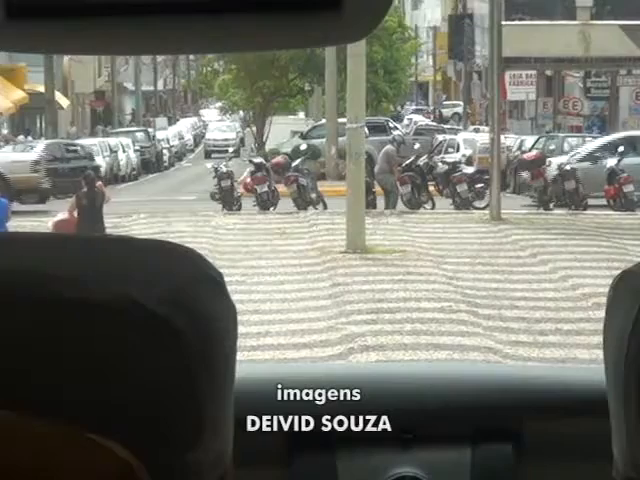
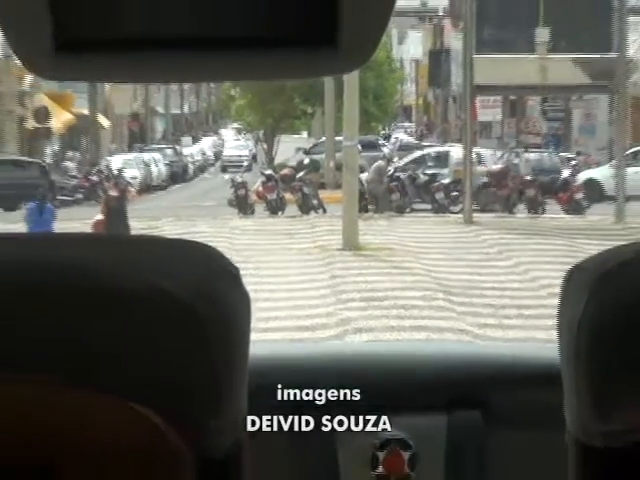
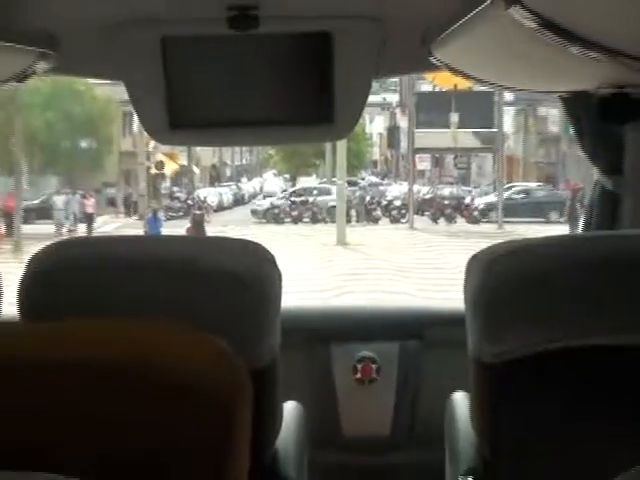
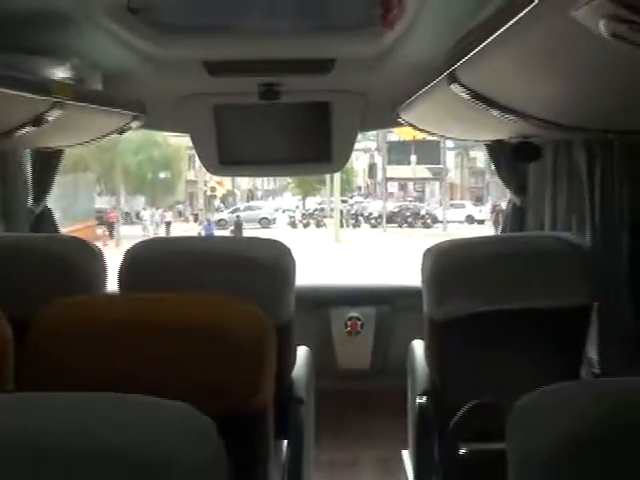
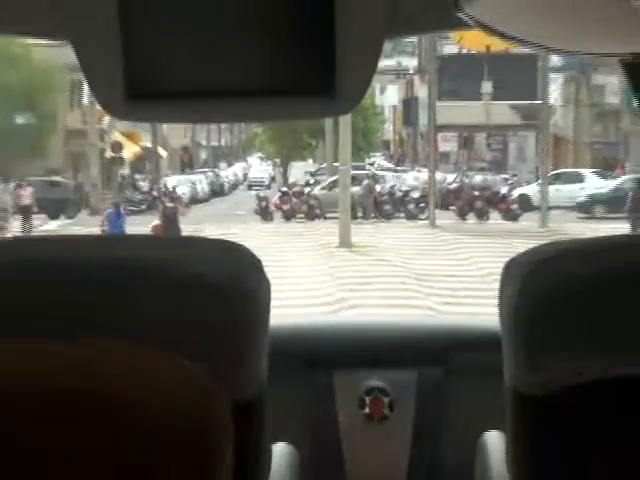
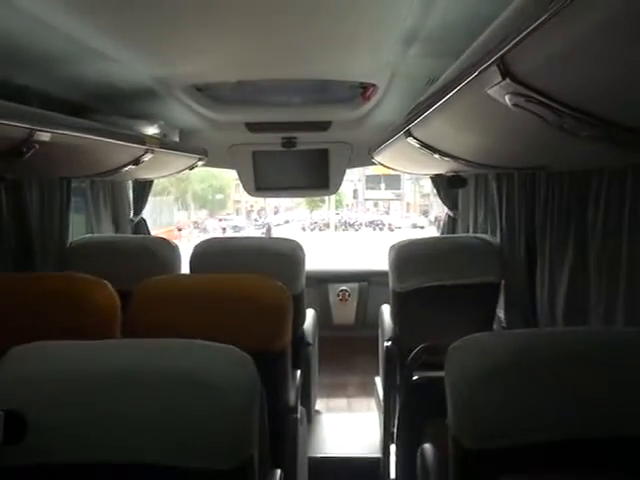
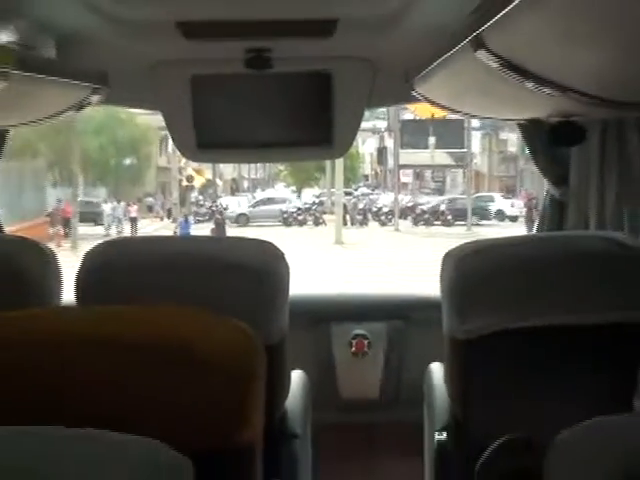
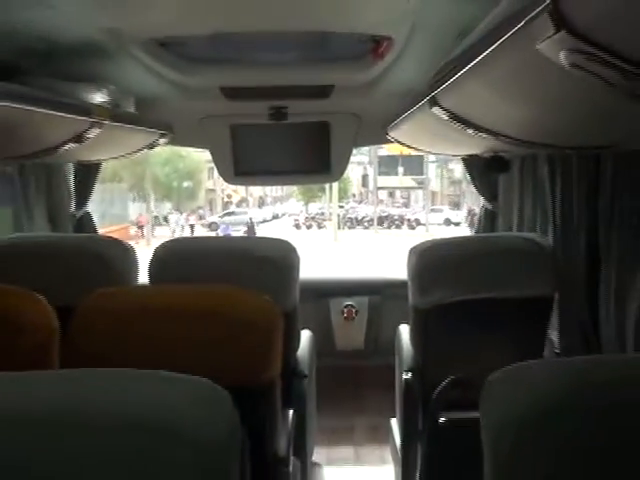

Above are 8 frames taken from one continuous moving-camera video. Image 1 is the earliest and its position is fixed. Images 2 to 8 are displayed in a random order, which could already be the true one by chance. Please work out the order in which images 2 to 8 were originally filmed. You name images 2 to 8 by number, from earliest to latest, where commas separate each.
2, 5, 3, 7, 4, 8, 6
